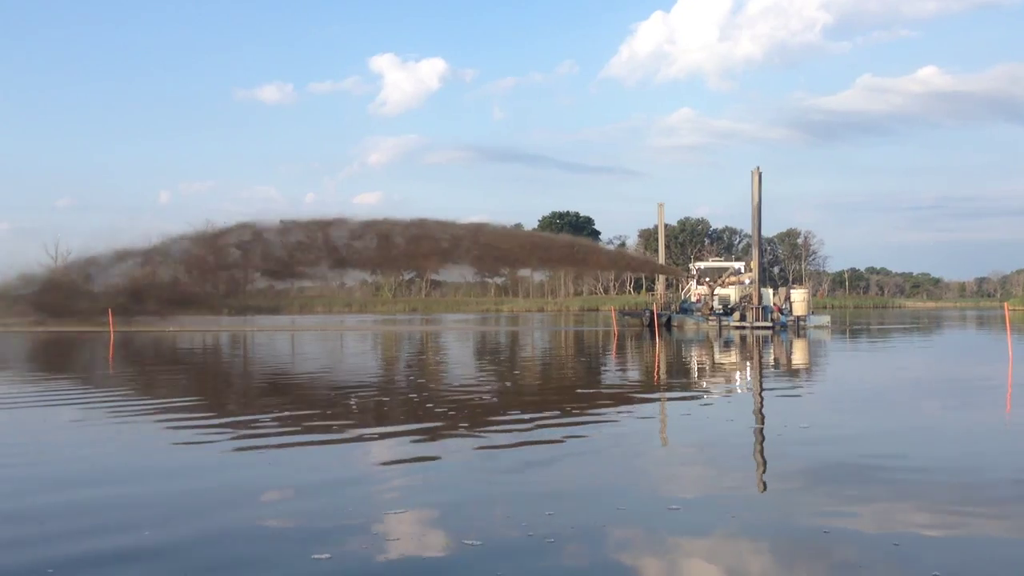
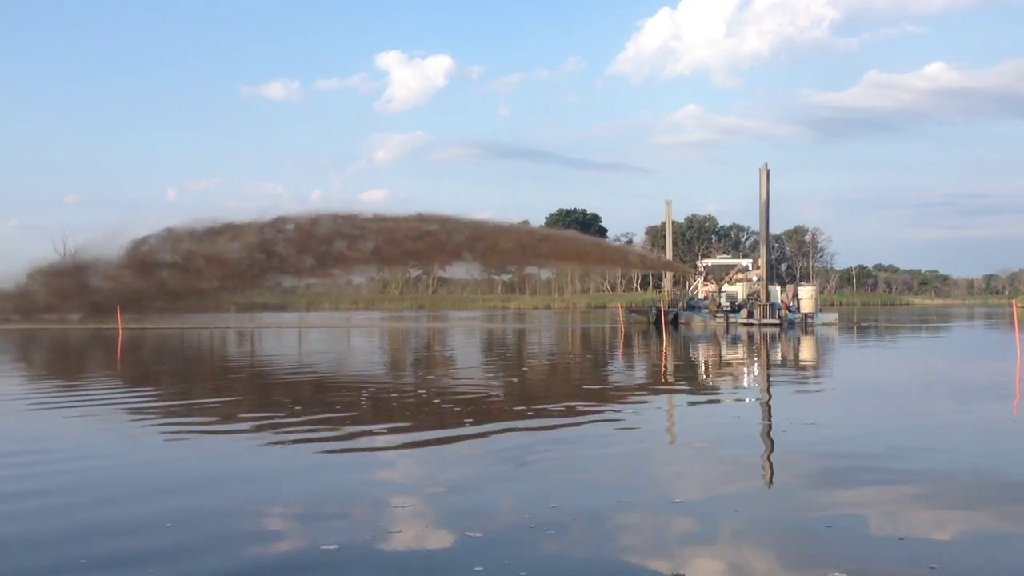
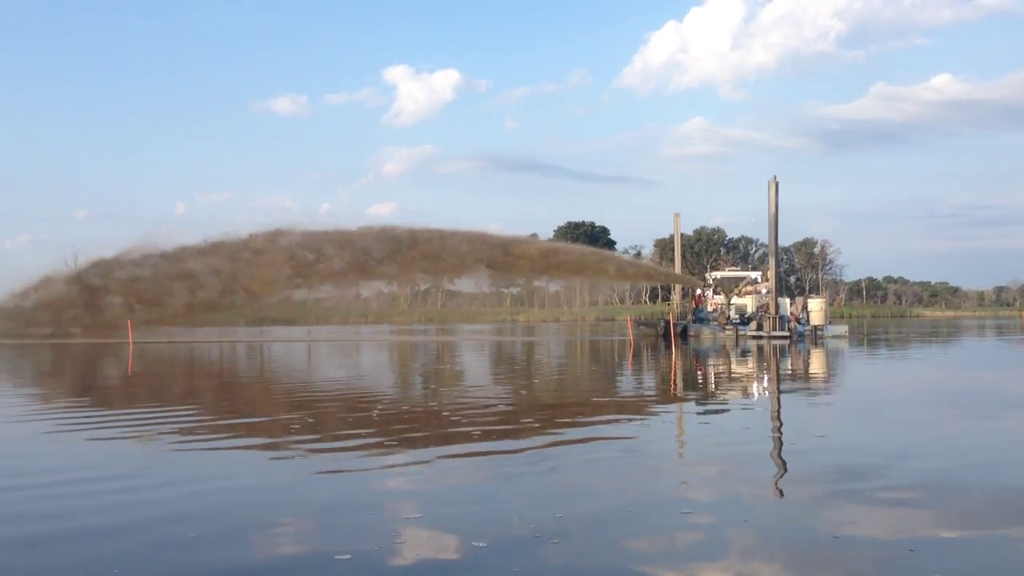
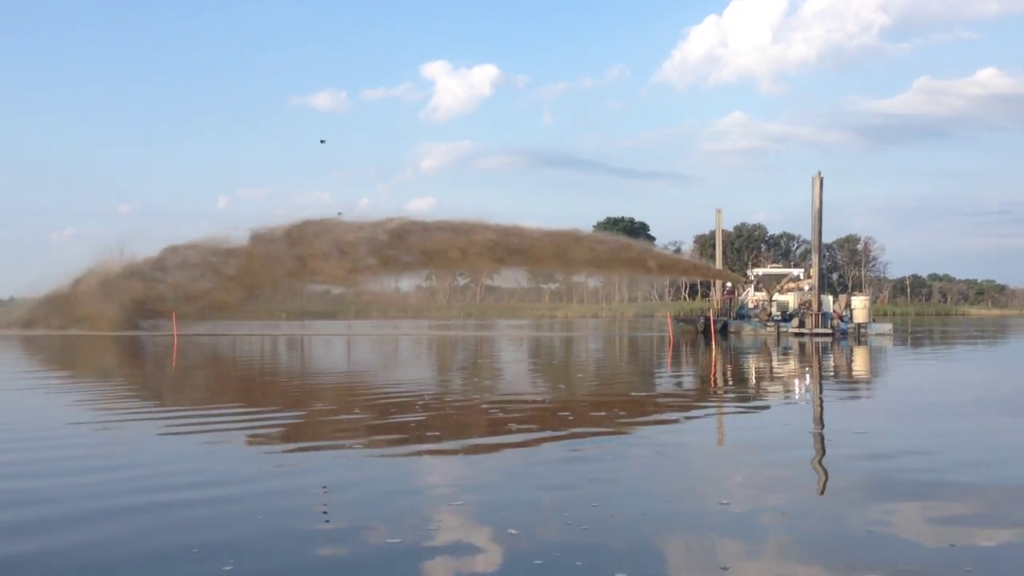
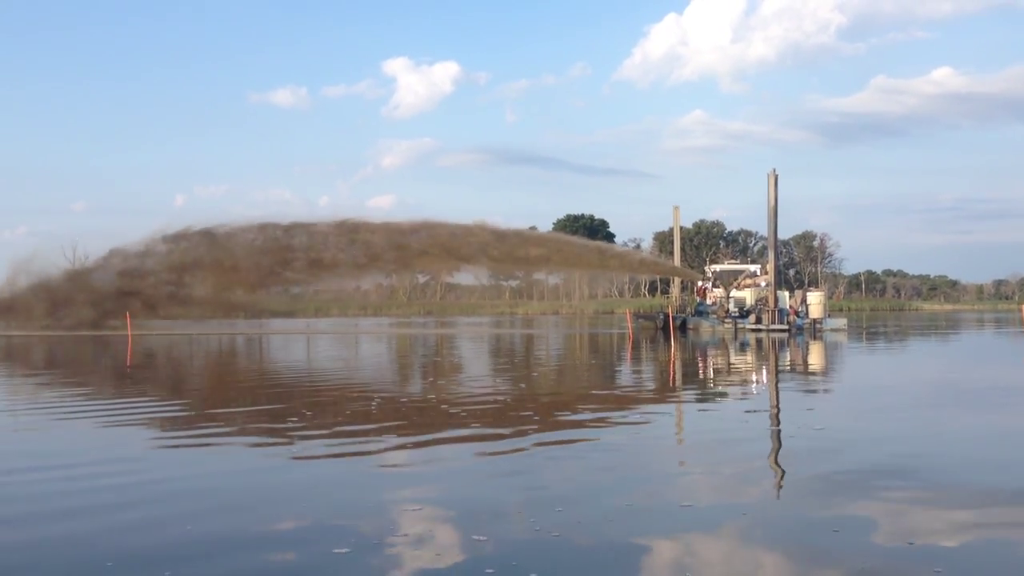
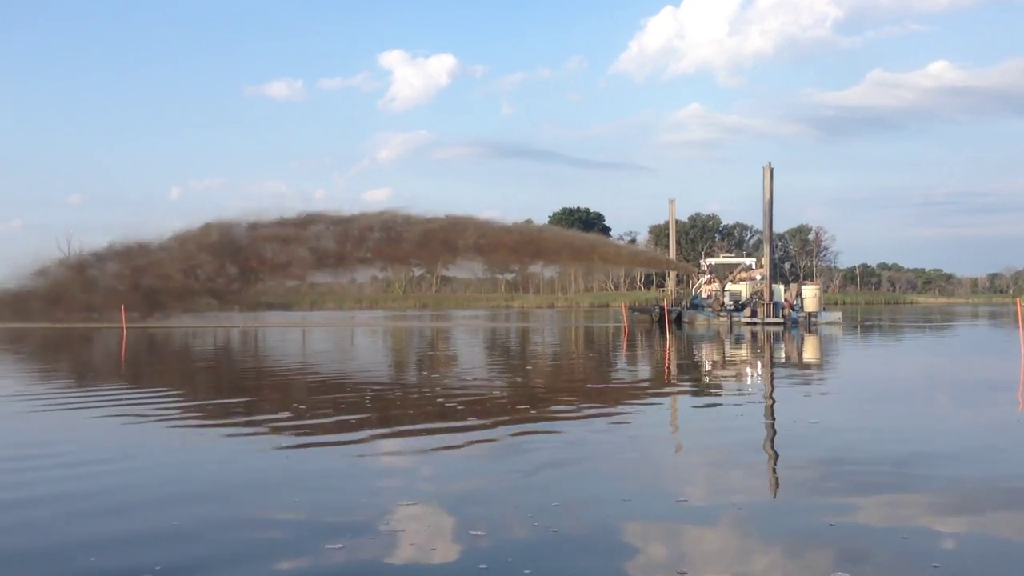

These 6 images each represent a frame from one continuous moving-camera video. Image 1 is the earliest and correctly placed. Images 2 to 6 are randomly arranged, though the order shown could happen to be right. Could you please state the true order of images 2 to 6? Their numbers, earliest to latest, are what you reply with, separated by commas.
2, 6, 5, 3, 4
